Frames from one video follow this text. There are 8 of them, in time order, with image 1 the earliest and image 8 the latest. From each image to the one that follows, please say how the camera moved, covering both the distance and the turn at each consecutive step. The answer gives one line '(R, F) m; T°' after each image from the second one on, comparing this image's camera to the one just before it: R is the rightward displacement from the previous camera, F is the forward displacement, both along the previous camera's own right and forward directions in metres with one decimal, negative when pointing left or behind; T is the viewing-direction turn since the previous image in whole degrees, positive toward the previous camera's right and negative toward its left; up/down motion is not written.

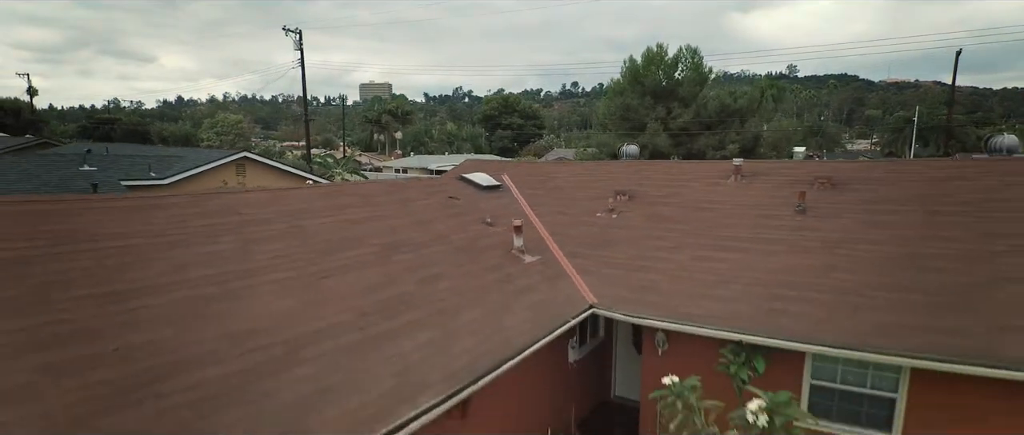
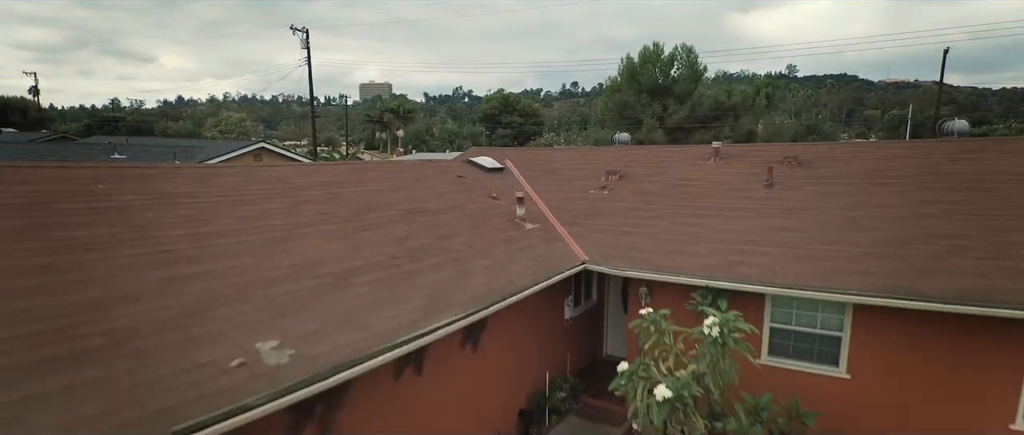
(0.0, -0.9) m; 0°
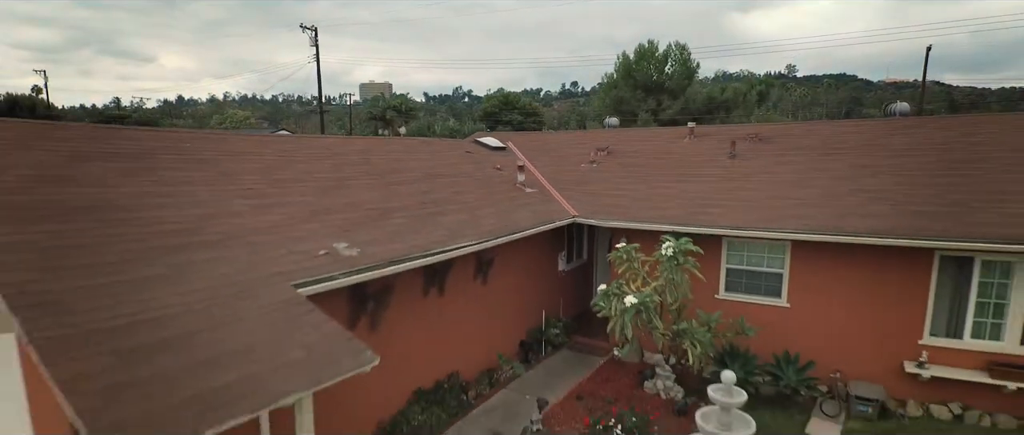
(0.0, -1.3) m; 0°
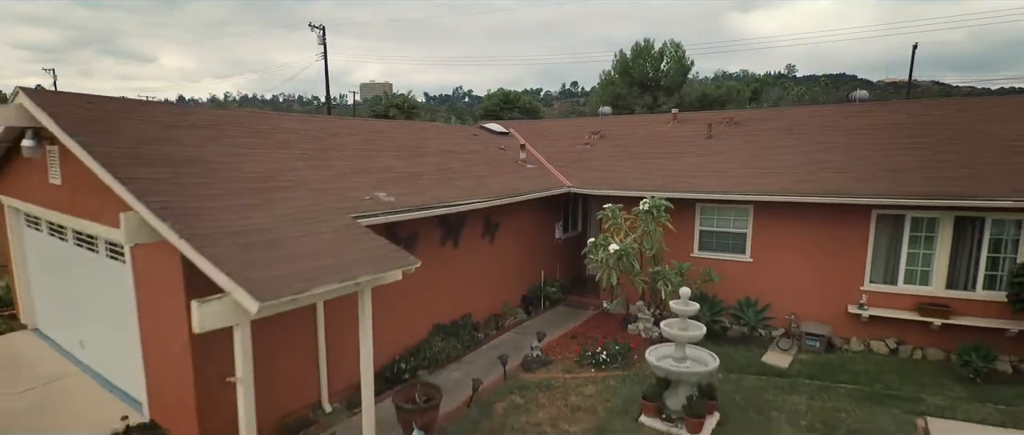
(0.0, -1.2) m; 0°
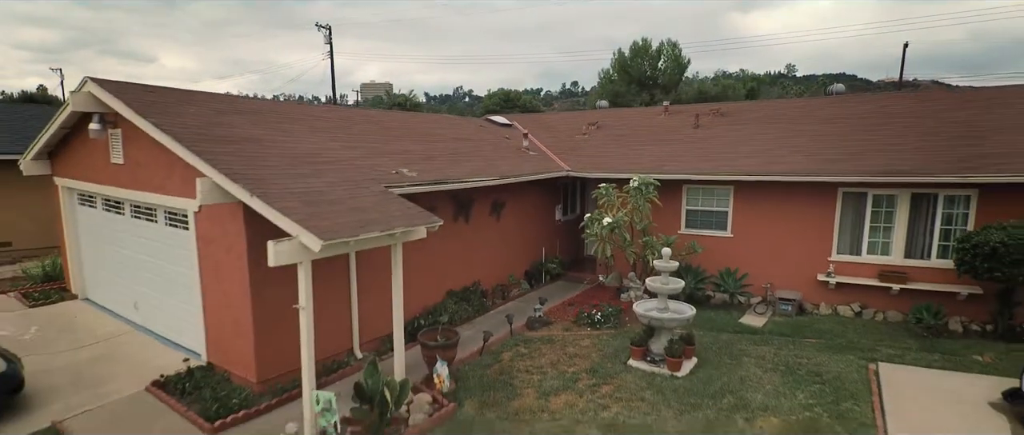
(-0.1, -0.9) m; 0°
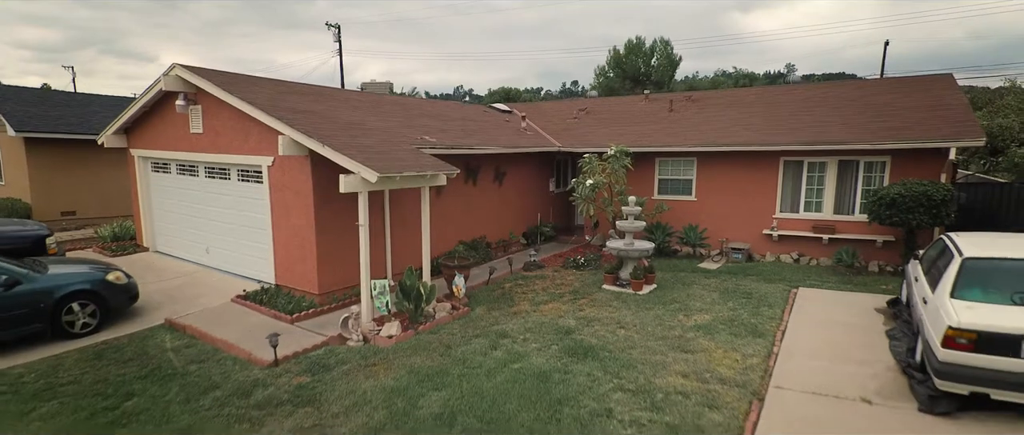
(0.0, -1.9) m; 0°
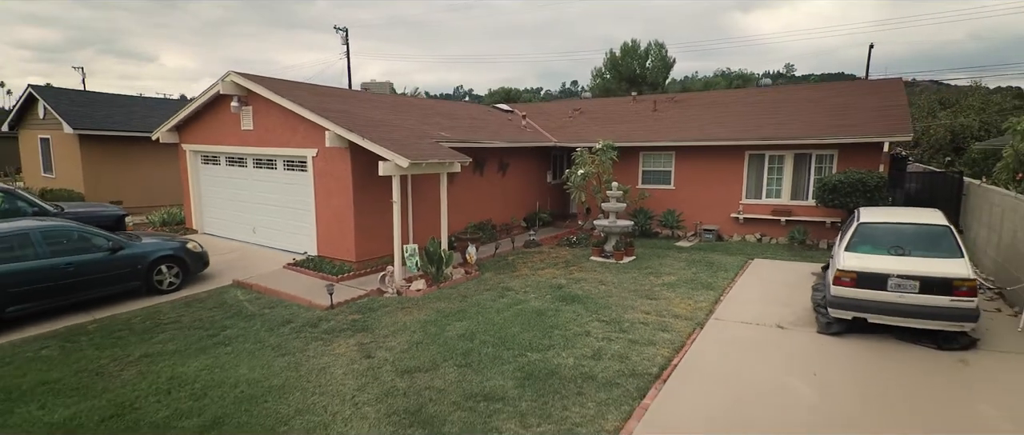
(0.0, -1.7) m; 0°
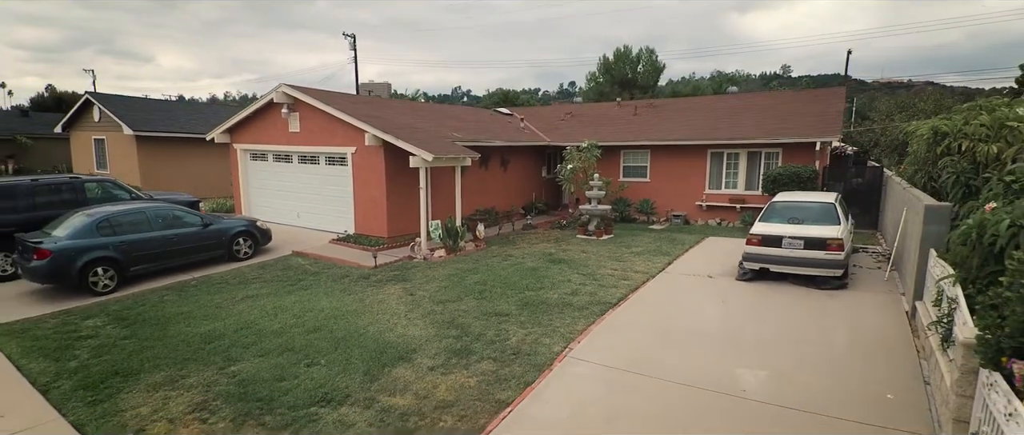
(0.0, -2.4) m; 0°
